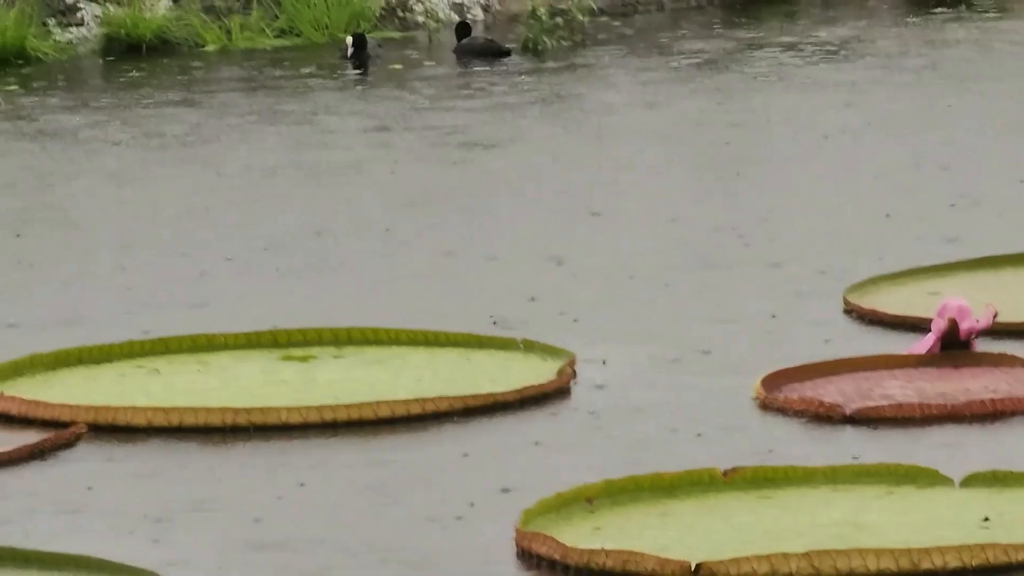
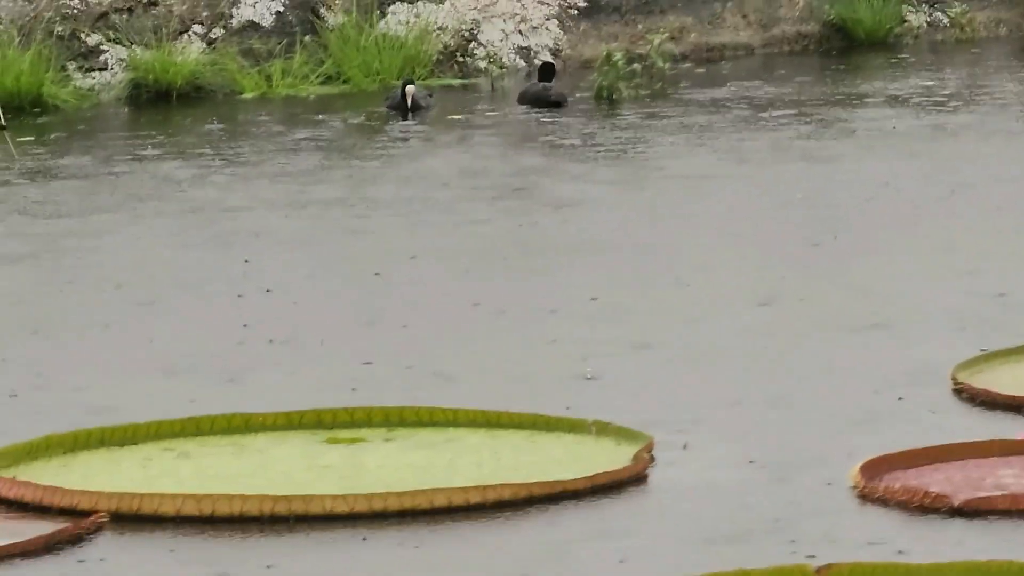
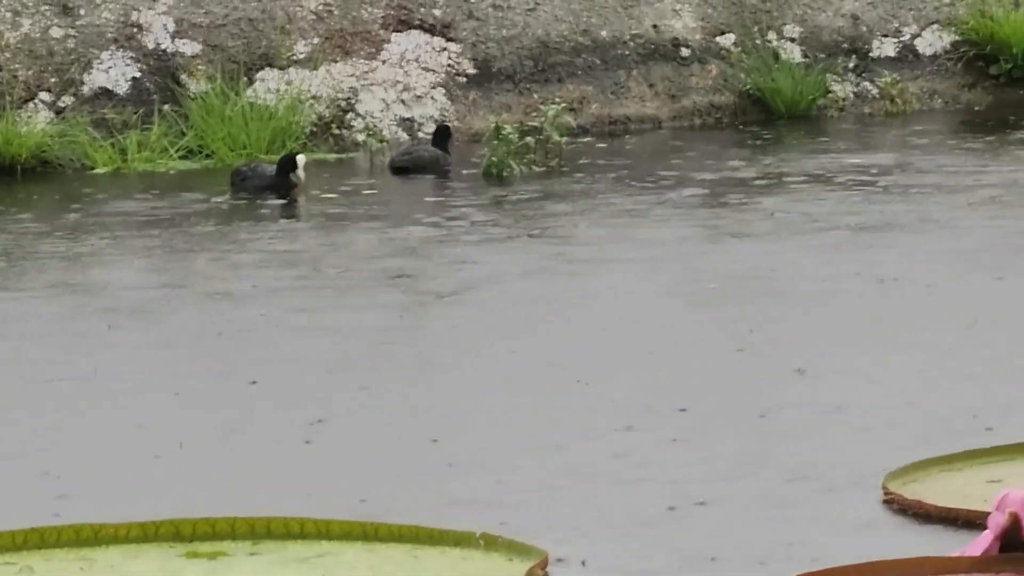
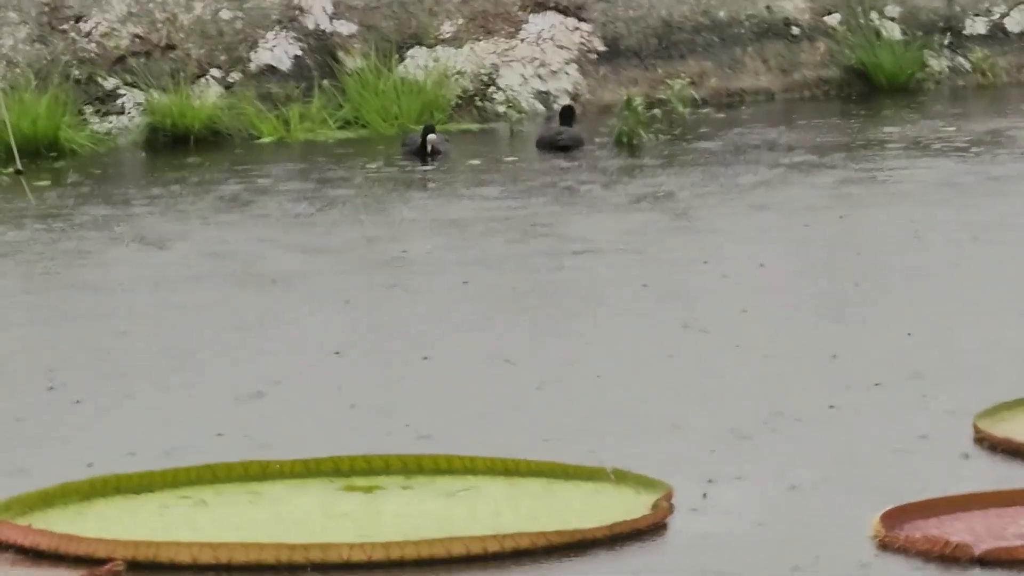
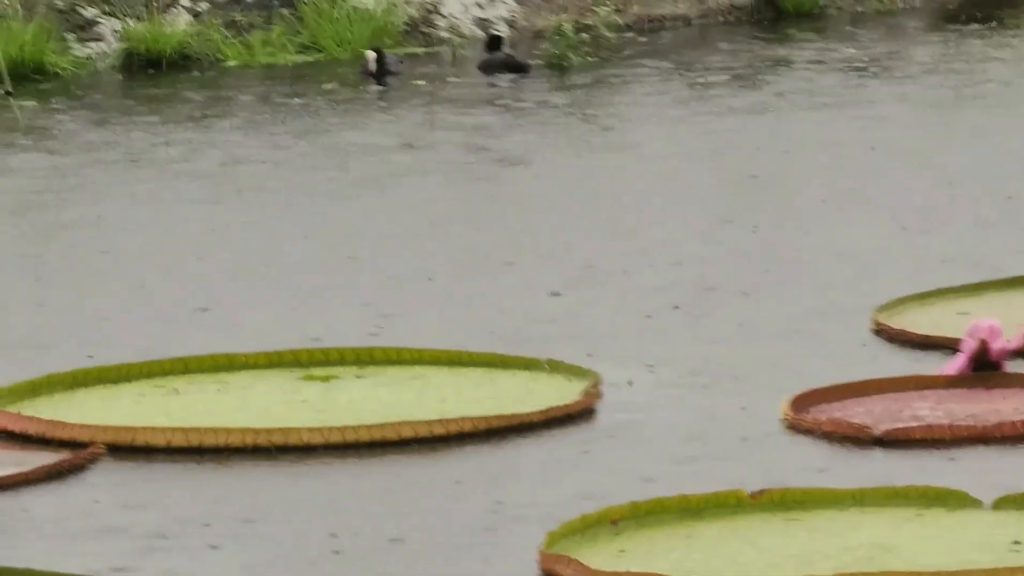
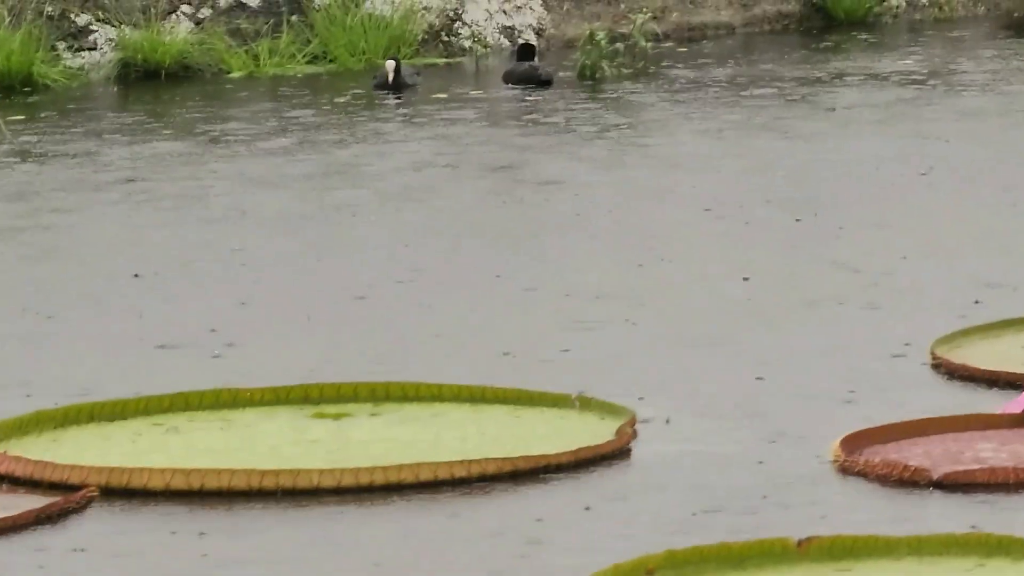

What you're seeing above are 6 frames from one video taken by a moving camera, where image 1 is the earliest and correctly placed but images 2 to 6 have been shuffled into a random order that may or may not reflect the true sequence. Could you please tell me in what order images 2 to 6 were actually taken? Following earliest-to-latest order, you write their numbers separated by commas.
5, 6, 2, 4, 3
